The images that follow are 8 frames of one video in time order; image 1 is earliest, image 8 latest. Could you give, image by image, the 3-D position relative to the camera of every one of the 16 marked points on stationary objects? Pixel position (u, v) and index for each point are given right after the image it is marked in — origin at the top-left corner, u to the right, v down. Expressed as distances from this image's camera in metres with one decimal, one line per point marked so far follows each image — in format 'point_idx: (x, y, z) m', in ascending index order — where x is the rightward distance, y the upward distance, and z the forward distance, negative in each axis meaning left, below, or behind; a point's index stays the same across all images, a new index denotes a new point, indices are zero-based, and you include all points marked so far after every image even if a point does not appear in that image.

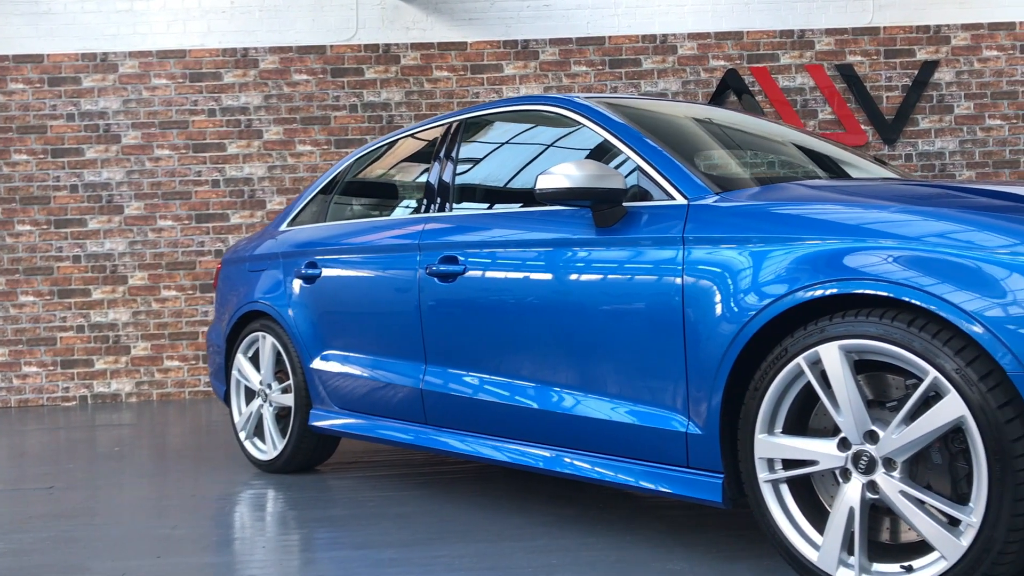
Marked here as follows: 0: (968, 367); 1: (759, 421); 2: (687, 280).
0: (+1.0, -0.2, +1.9) m
1: (+0.6, -0.3, +2.3) m
2: (+0.5, 0.0, +2.5) m
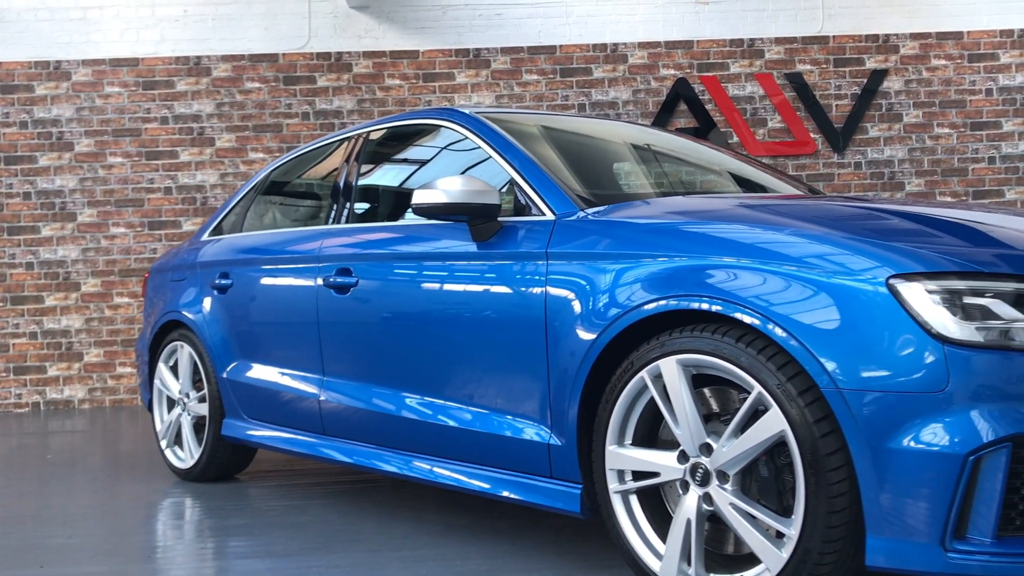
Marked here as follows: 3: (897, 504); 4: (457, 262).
0: (+0.6, -0.2, +2.0) m
1: (+0.2, -0.4, +2.3) m
2: (+0.1, 0.0, +2.5) m
3: (+0.8, -0.4, +1.9) m
4: (-0.2, +0.1, +2.8) m
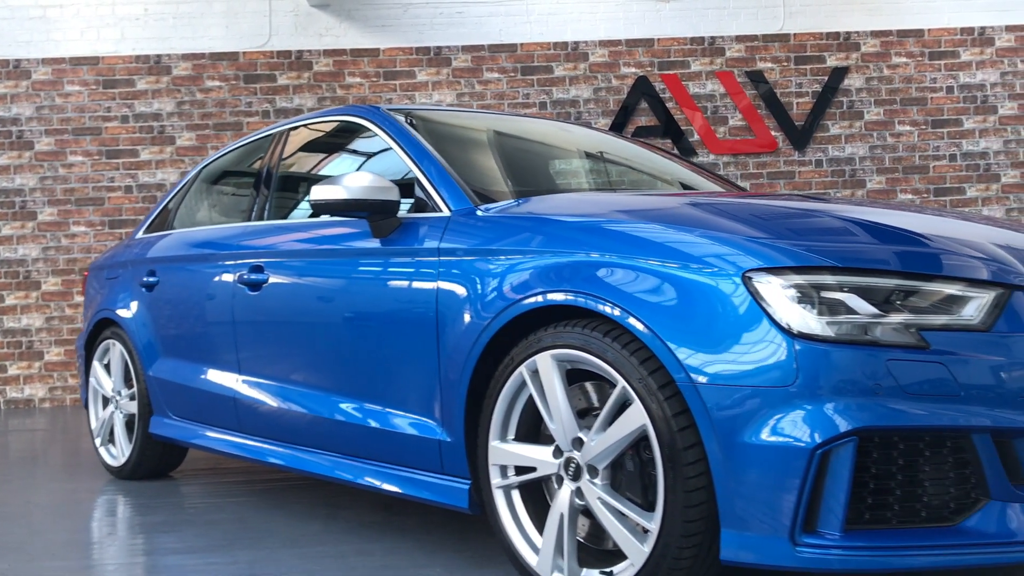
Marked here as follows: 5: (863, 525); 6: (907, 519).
0: (+0.3, -0.2, +2.0) m
1: (0.0, -0.4, +2.3) m
2: (-0.2, 0.0, +2.5) m
3: (+0.5, -0.4, +1.9) m
4: (-0.5, +0.1, +2.8) m
5: (+0.7, -0.5, +1.9) m
6: (+0.8, -0.5, +1.9) m
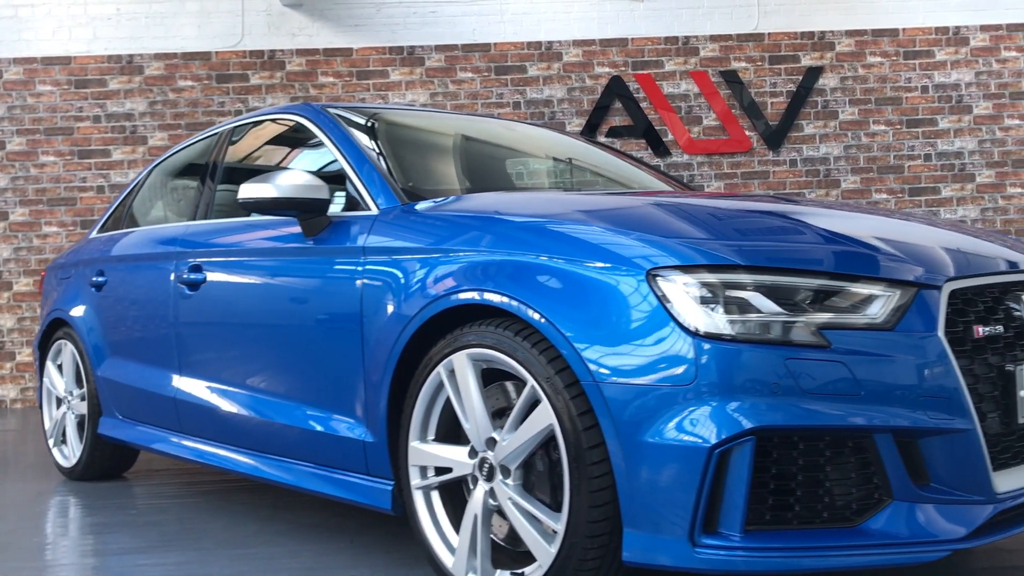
0: (+0.1, -0.2, +2.0) m
1: (-0.2, -0.3, +2.3) m
2: (-0.4, 0.0, +2.5) m
3: (+0.3, -0.4, +1.8) m
4: (-0.7, +0.1, +2.8) m
5: (+0.5, -0.5, +1.8) m
6: (+0.6, -0.5, +1.9) m
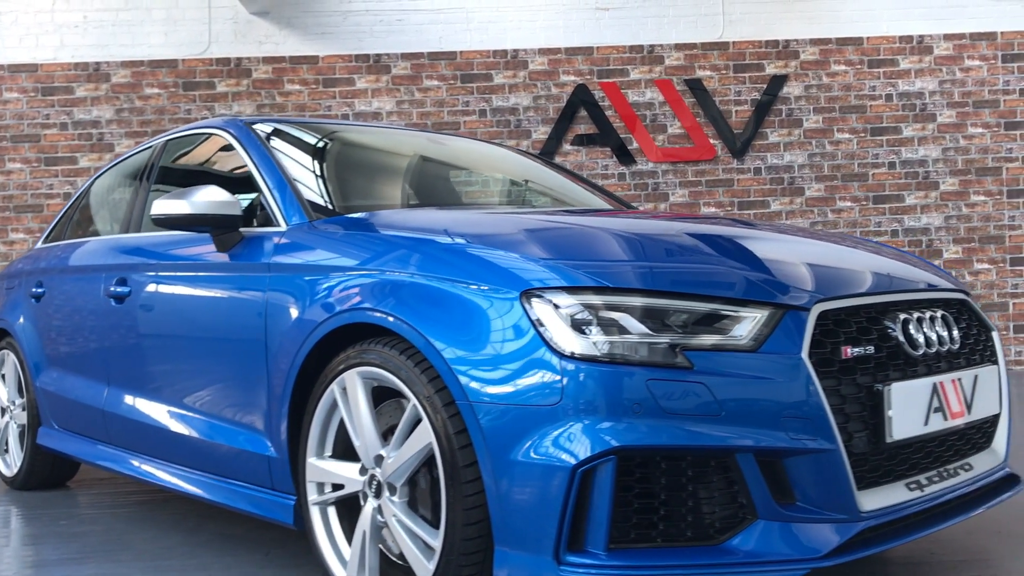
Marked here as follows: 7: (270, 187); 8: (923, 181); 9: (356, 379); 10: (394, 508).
0: (-0.2, -0.2, +2.0) m
1: (-0.5, -0.4, +2.3) m
2: (-0.7, 0.0, +2.5) m
3: (0.0, -0.5, +1.9) m
4: (-0.9, 0.0, +2.8) m
5: (+0.2, -0.5, +1.9) m
6: (+0.3, -0.5, +1.9) m
7: (-0.7, +0.3, +2.9) m
8: (+3.3, +0.9, +7.5) m
9: (-0.4, -0.2, +2.2) m
10: (-0.3, -0.5, +2.1) m
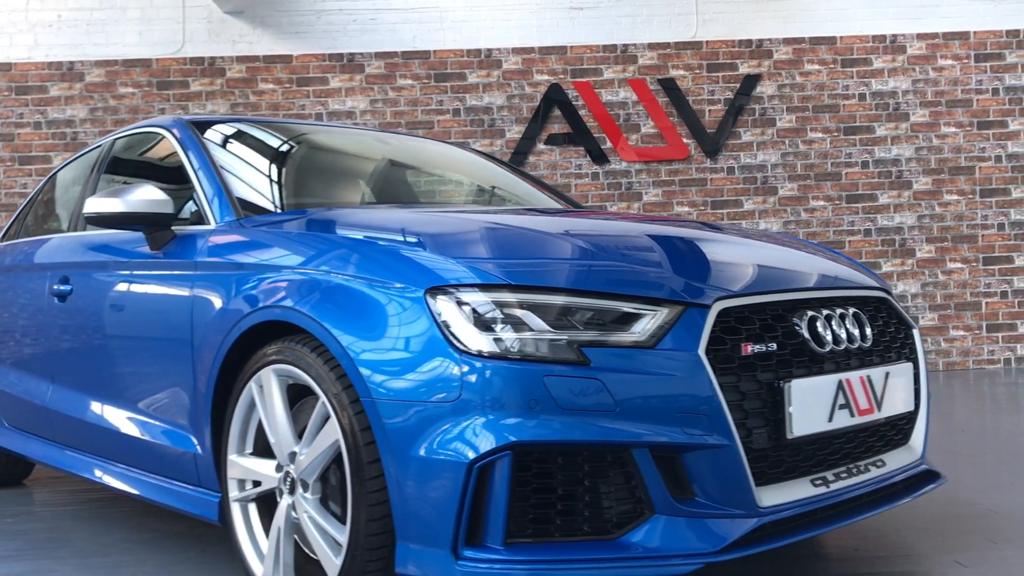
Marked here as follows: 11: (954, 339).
0: (-0.4, -0.2, +2.0) m
1: (-0.7, -0.4, +2.3) m
2: (-0.9, 0.0, +2.6) m
3: (-0.2, -0.5, +1.9) m
4: (-1.1, +0.1, +2.9) m
5: (0.0, -0.5, +1.9) m
6: (+0.1, -0.5, +1.9) m
7: (-0.9, +0.3, +2.9) m
8: (+3.1, +0.9, +7.5) m
9: (-0.6, -0.2, +2.2) m
10: (-0.5, -0.5, +2.1) m
11: (+3.6, -0.4, +7.5) m
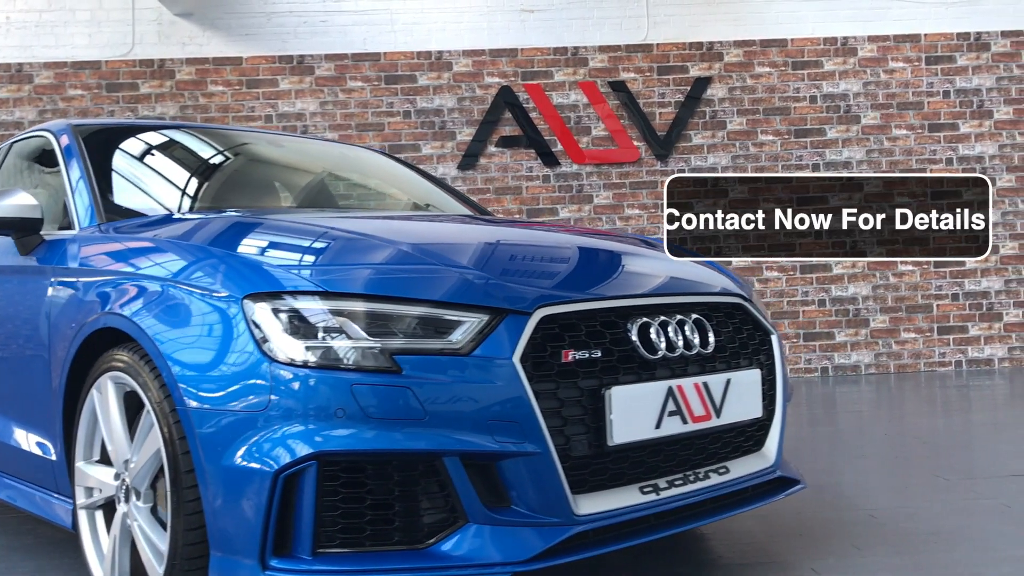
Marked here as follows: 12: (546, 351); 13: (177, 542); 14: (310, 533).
0: (-0.7, -0.2, +2.0) m
1: (-1.1, -0.4, +2.3) m
2: (-1.2, 0.0, +2.5) m
3: (-0.6, -0.5, +1.9) m
4: (-1.5, 0.0, +2.8) m
5: (-0.4, -0.5, +1.9) m
6: (-0.3, -0.5, +1.9) m
7: (-1.3, +0.3, +2.9) m
8: (+2.7, +0.8, +7.5) m
9: (-1.0, -0.2, +2.2) m
10: (-0.8, -0.5, +2.1) m
11: (+3.2, -0.4, +7.5) m
12: (+0.1, -0.1, +2.0) m
13: (-0.7, -0.5, +2.0) m
14: (-0.4, -0.5, +1.8) m
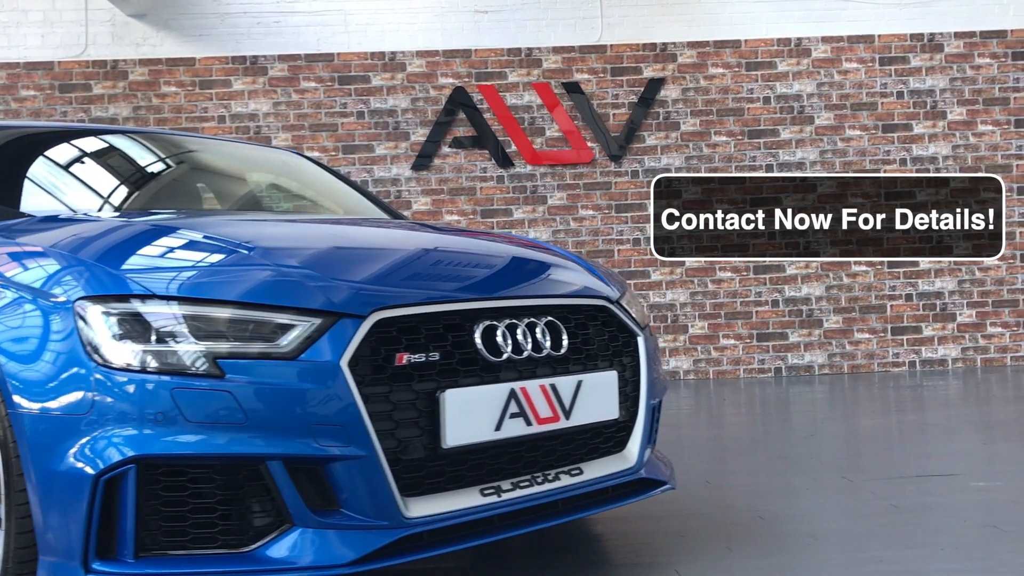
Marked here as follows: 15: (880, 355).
0: (-1.1, -0.2, +2.0) m
1: (-1.4, -0.4, +2.3) m
2: (-1.6, 0.0, +2.5) m
3: (-0.9, -0.5, +1.9) m
4: (-1.9, 0.0, +2.8) m
5: (-0.7, -0.5, +1.9) m
6: (-0.6, -0.5, +1.9) m
7: (-1.7, +0.3, +2.9) m
8: (+2.3, +0.8, +7.5) m
9: (-1.3, -0.2, +2.2) m
10: (-1.2, -0.5, +2.1) m
11: (+2.8, -0.4, +7.5) m
12: (-0.3, -0.1, +2.0) m
13: (-1.1, -0.5, +2.0) m
14: (-0.7, -0.5, +1.9) m
15: (+3.0, -0.5, +7.5) m
